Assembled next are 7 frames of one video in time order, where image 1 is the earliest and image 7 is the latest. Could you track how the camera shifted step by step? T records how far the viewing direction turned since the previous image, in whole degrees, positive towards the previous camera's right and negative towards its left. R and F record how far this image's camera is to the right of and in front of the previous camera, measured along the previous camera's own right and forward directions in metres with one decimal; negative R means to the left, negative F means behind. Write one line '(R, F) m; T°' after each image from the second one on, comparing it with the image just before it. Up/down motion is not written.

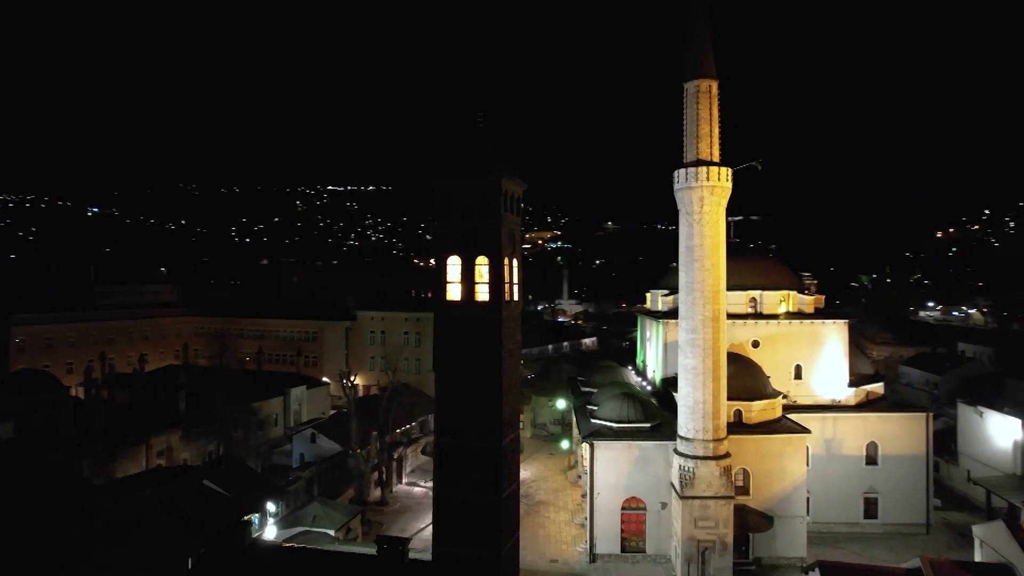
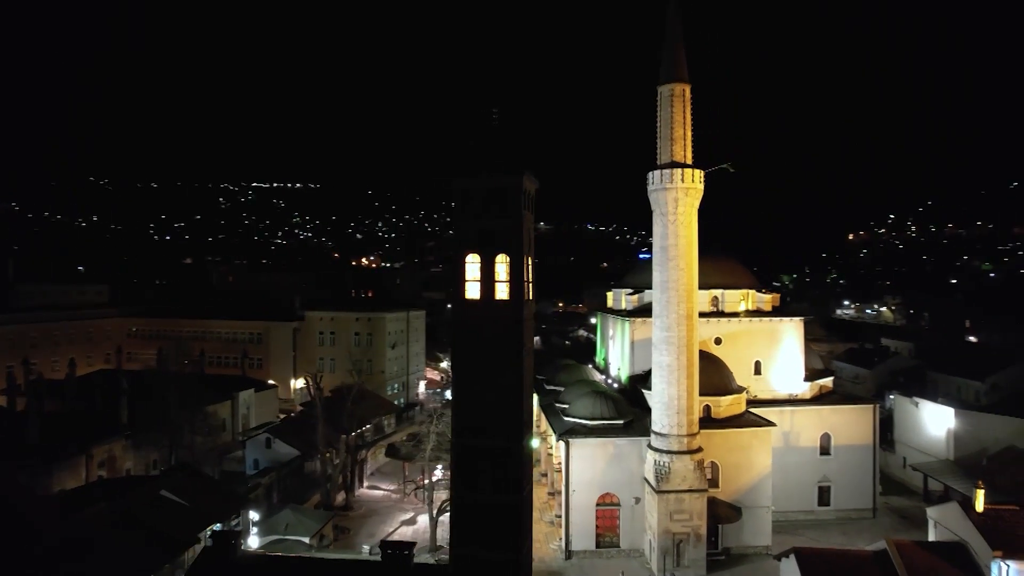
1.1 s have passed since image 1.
(-1.4, +0.1) m; +6°
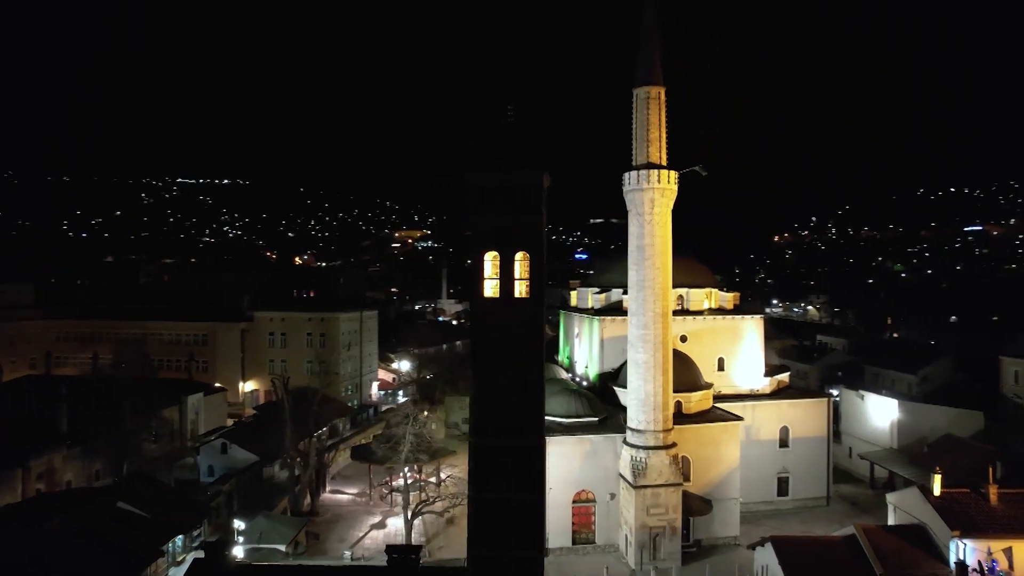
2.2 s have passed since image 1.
(-1.3, +0.1) m; +6°
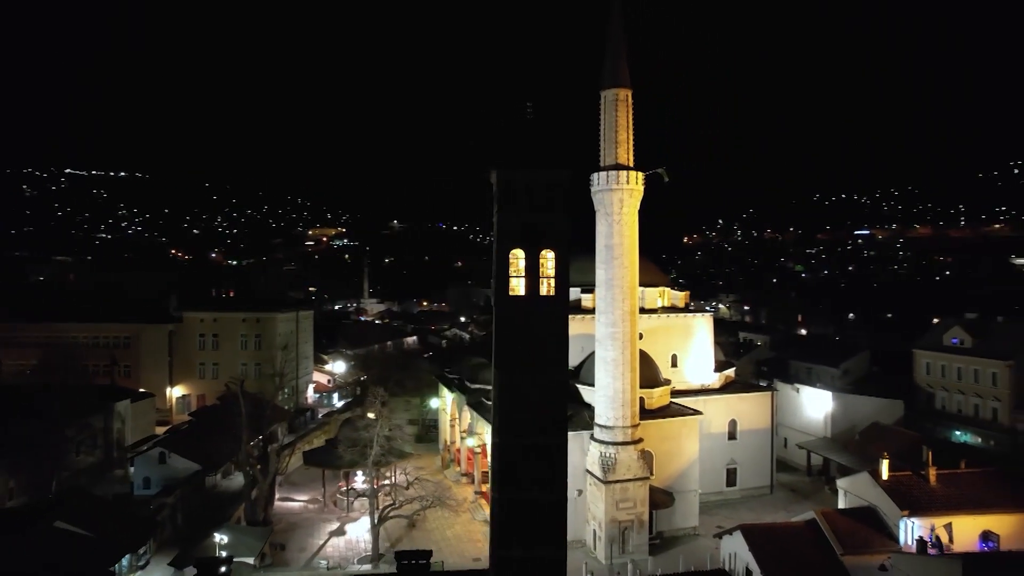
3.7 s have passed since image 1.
(-1.6, +0.2) m; +7°
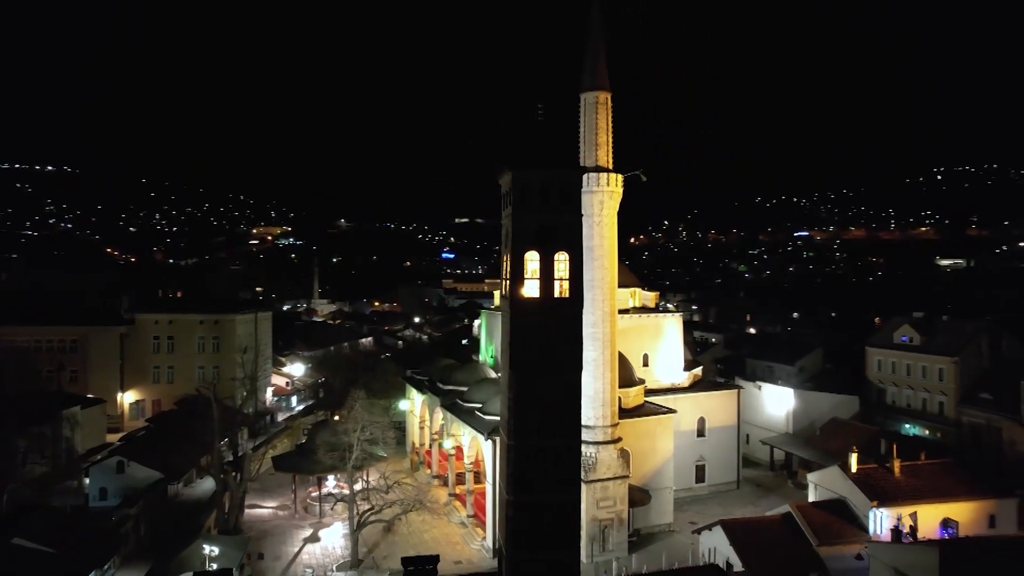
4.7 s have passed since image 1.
(-1.0, +0.1) m; +5°
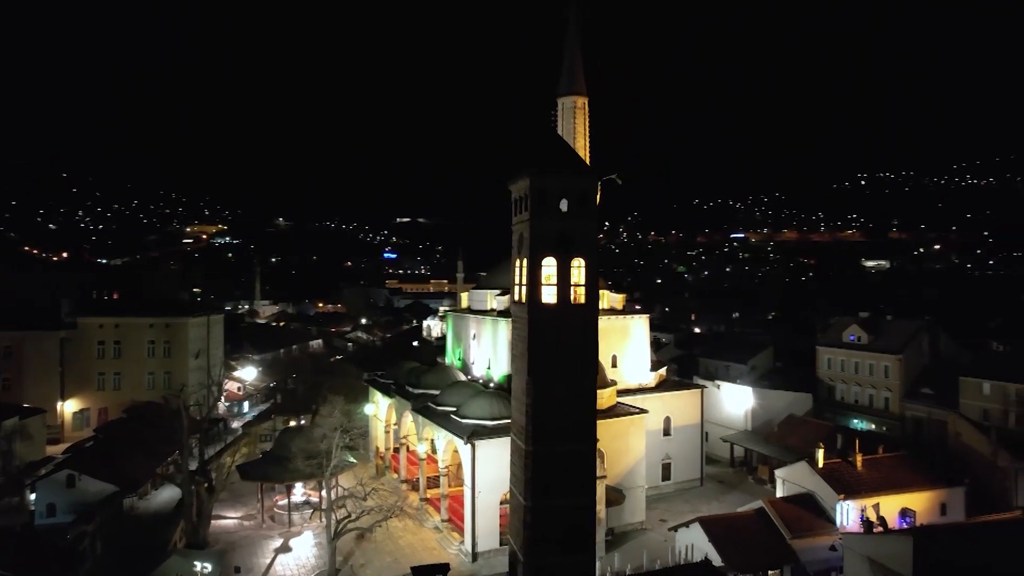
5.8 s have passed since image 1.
(-1.1, +0.1) m; +5°
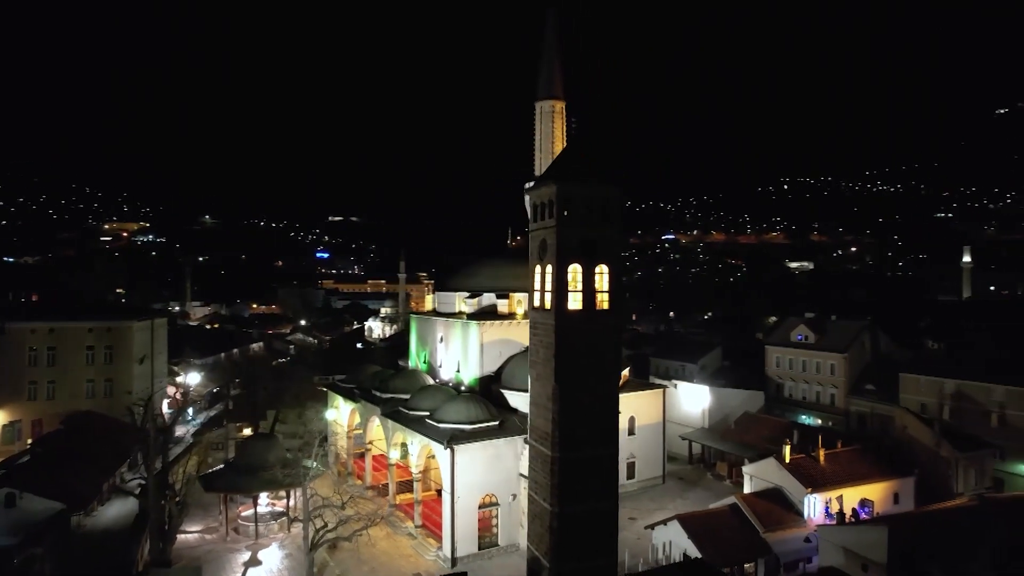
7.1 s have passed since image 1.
(-1.4, +0.1) m; +6°
